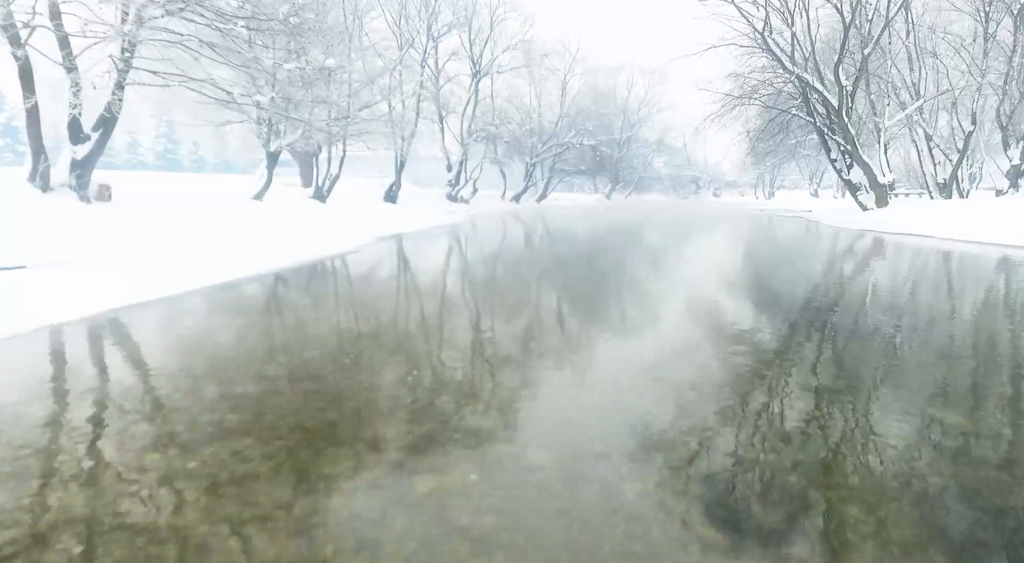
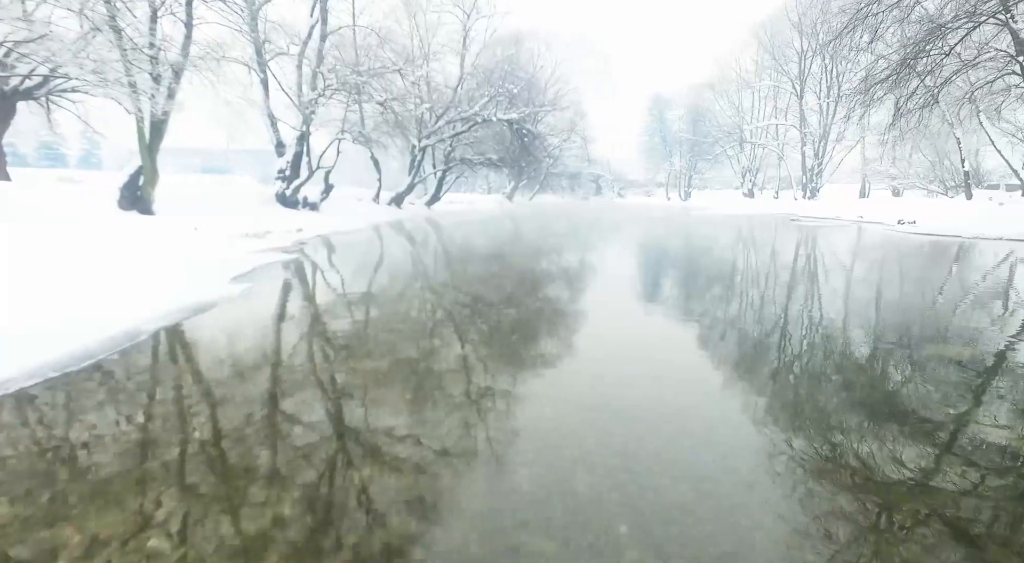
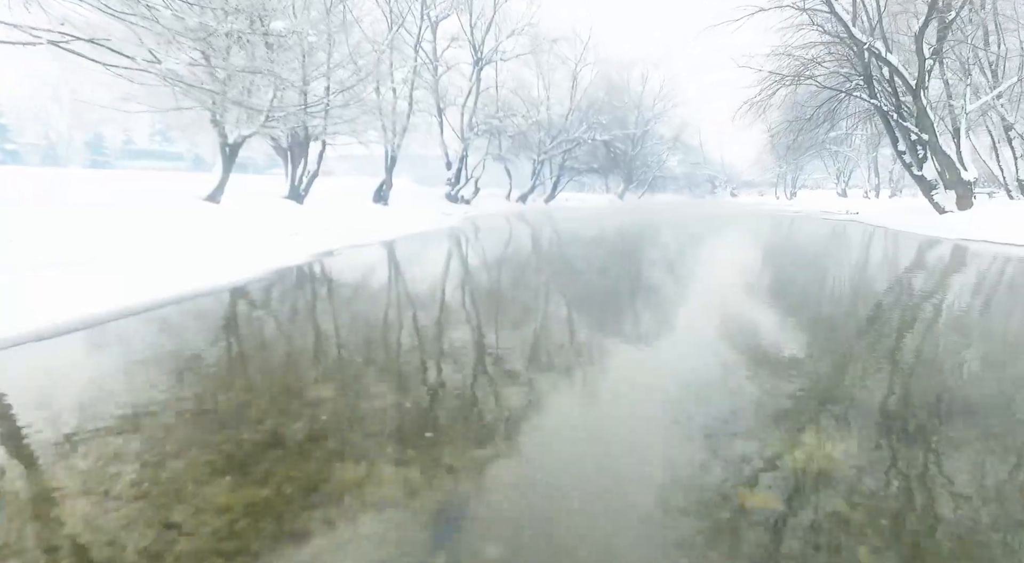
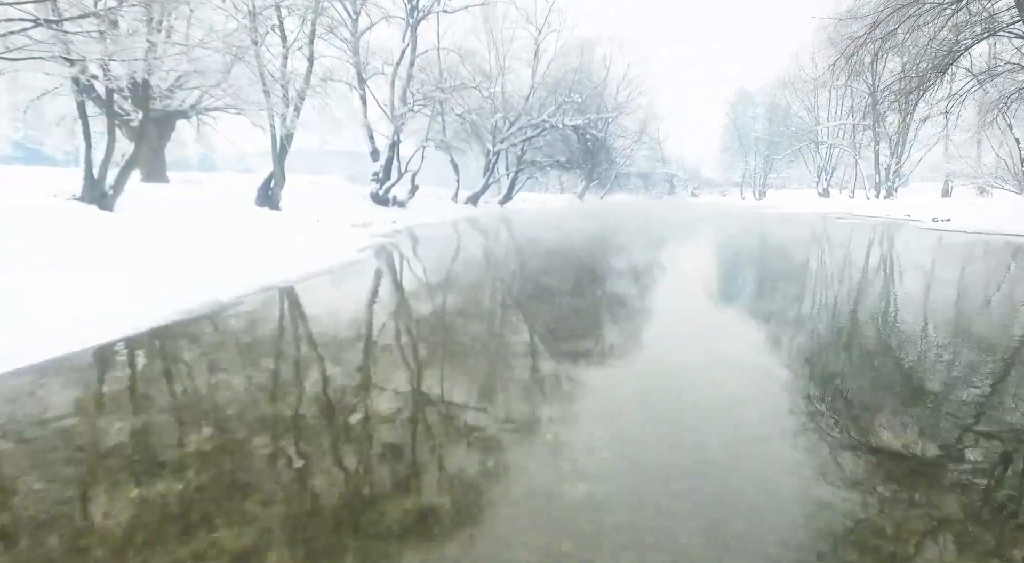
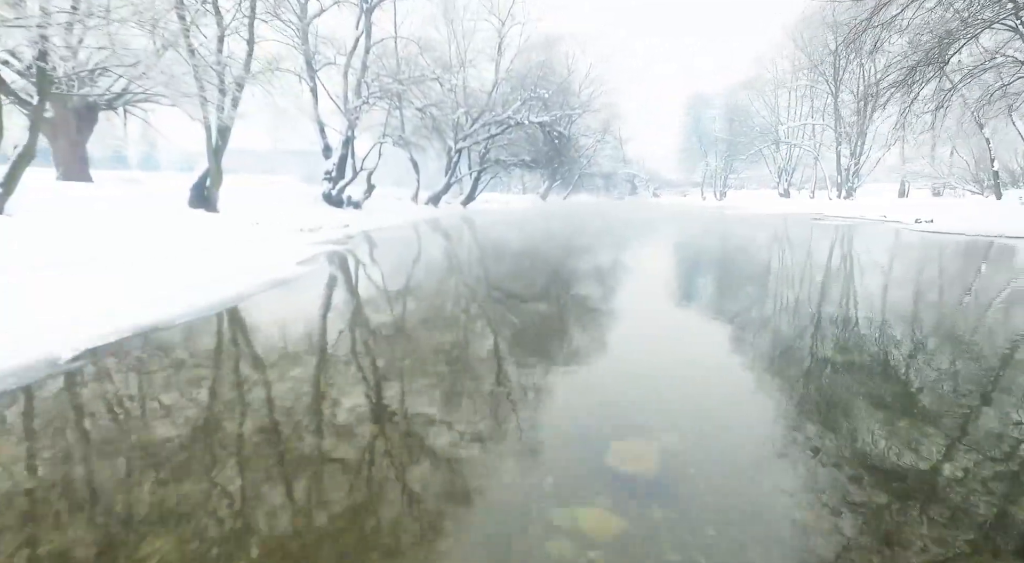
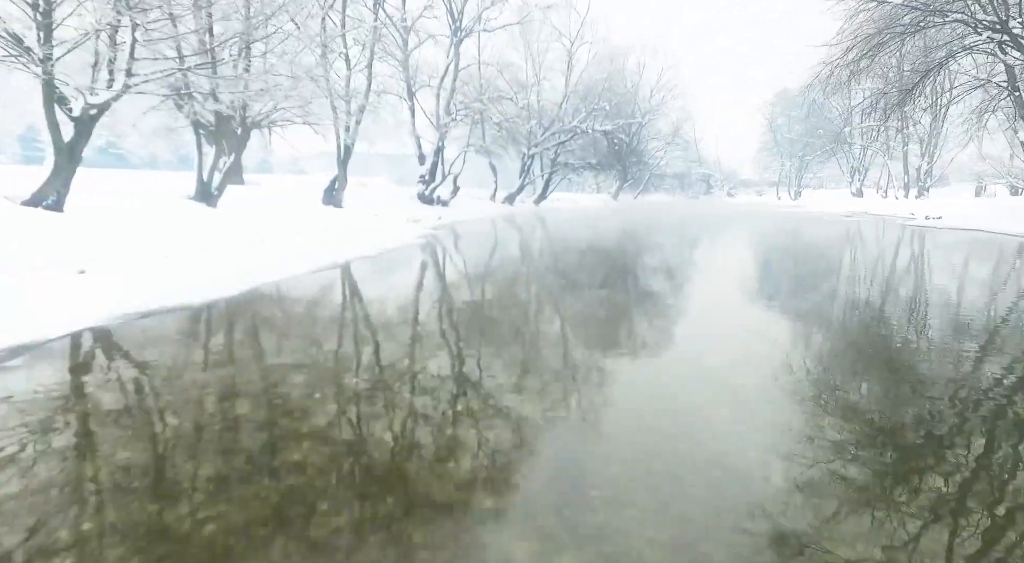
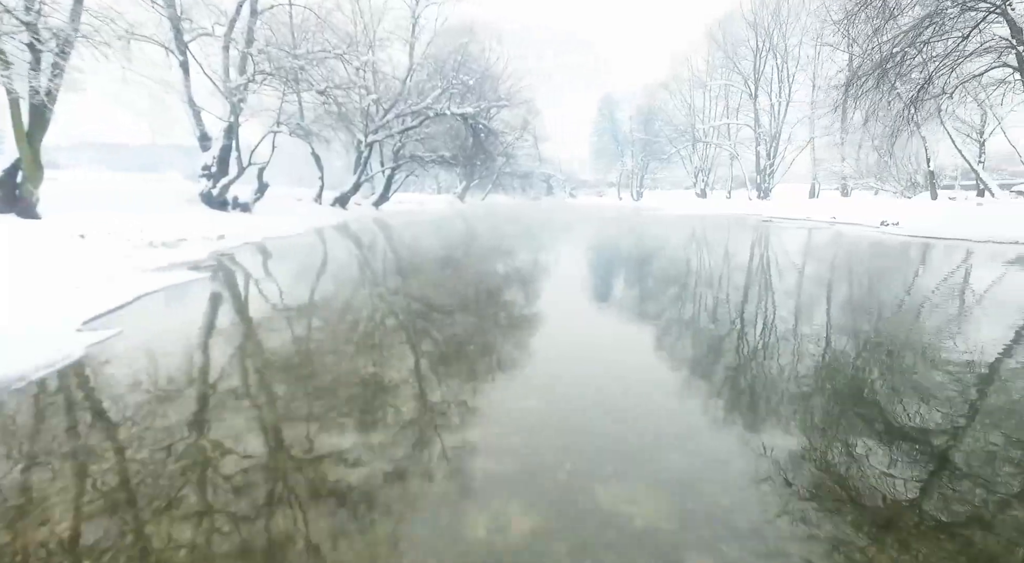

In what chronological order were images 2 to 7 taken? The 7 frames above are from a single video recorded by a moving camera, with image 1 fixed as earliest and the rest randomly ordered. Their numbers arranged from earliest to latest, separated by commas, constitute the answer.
3, 6, 4, 5, 2, 7
